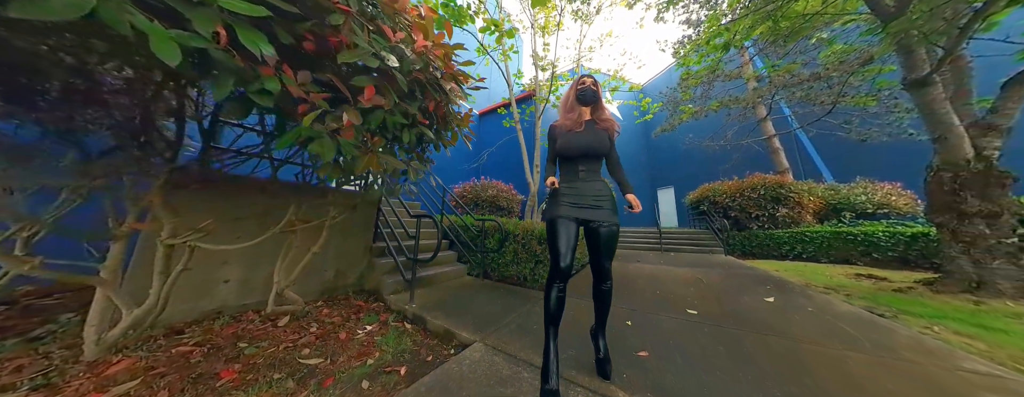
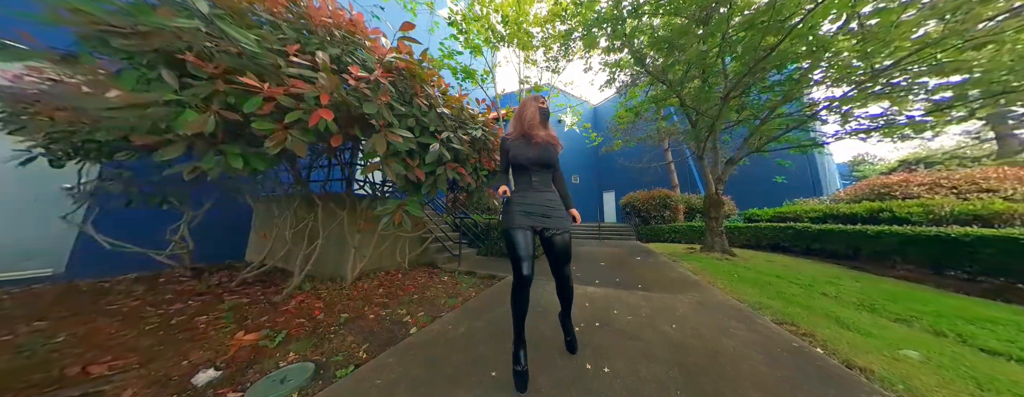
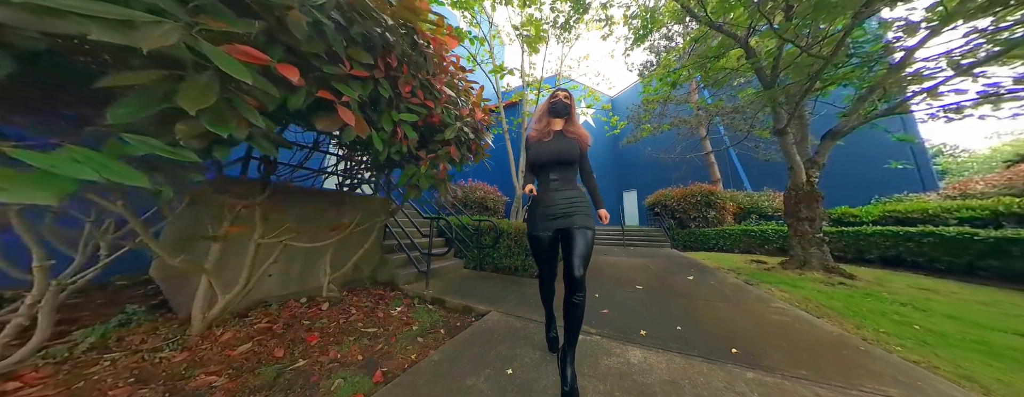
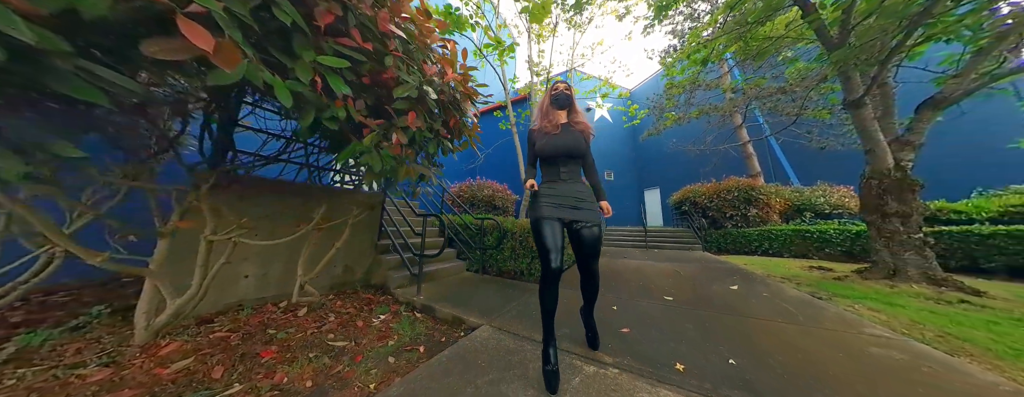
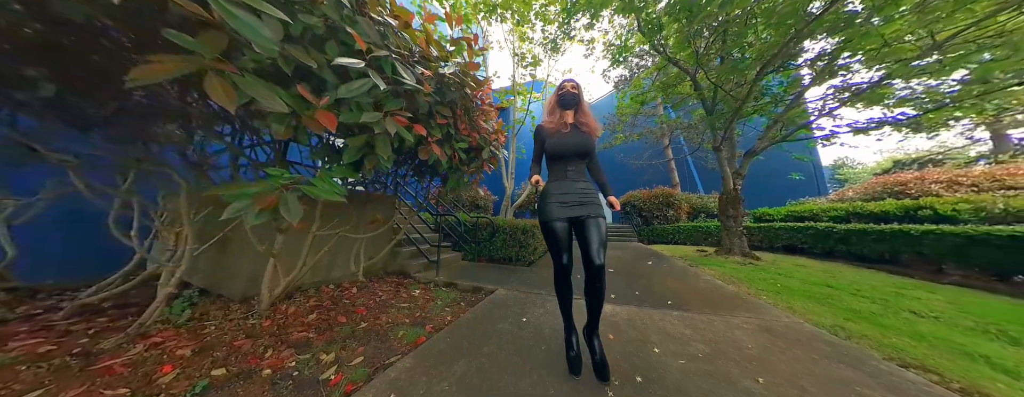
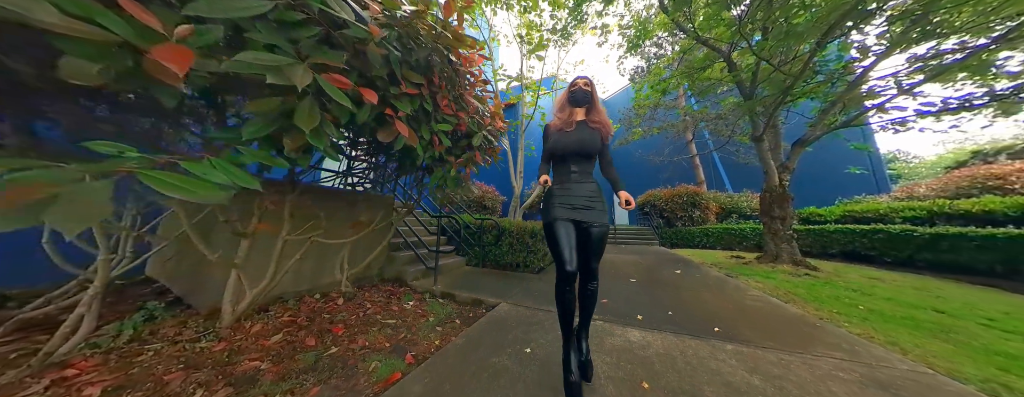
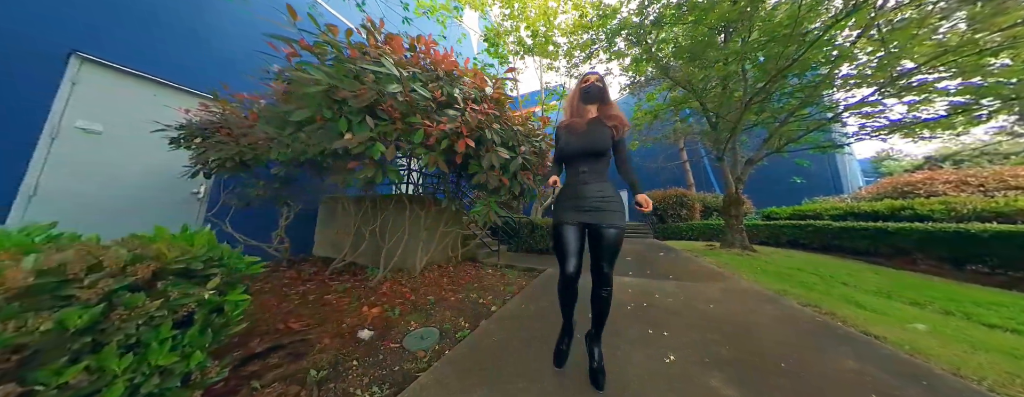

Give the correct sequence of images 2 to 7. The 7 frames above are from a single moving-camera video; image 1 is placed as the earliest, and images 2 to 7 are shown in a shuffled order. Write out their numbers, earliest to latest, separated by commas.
4, 3, 6, 5, 2, 7
